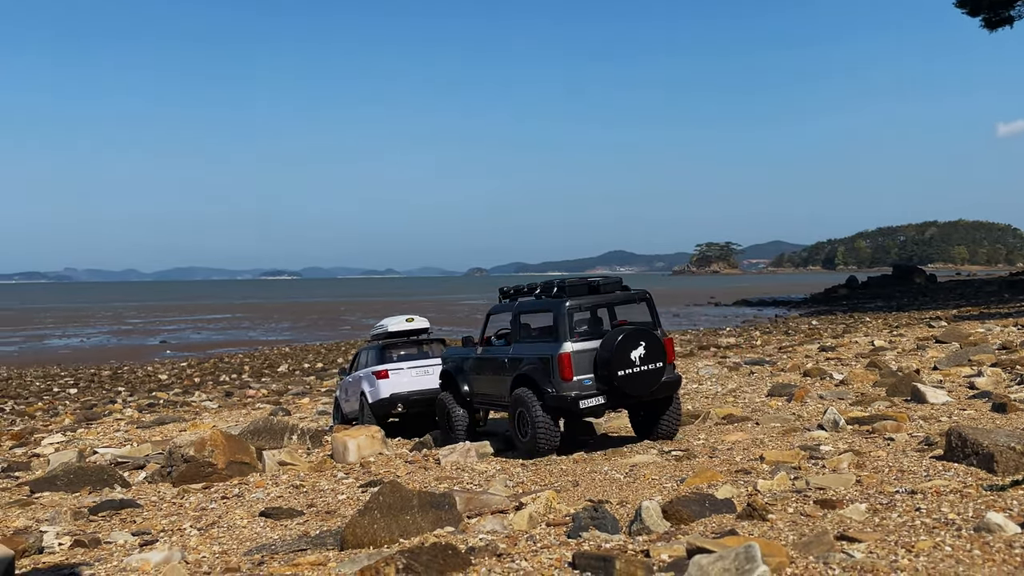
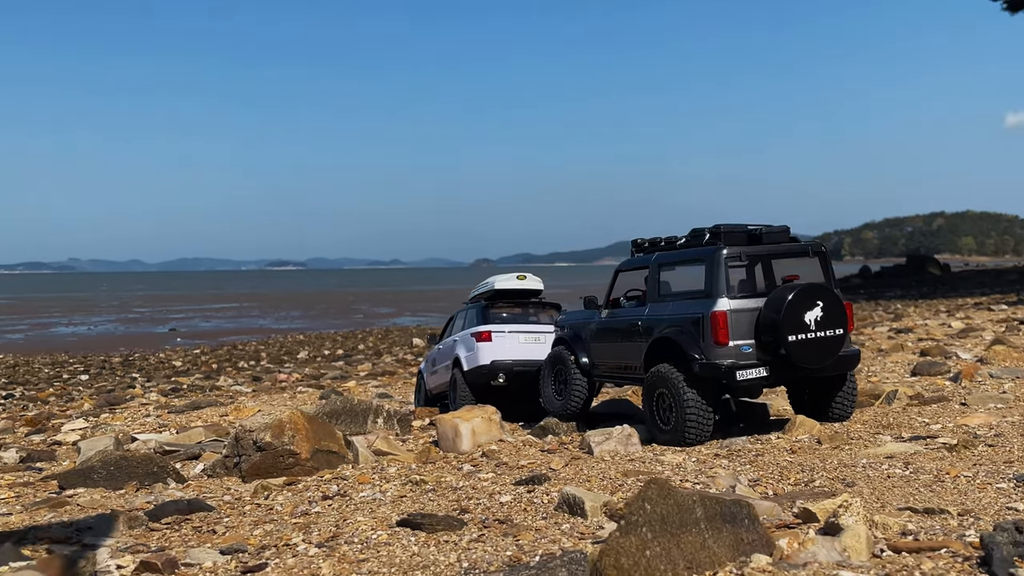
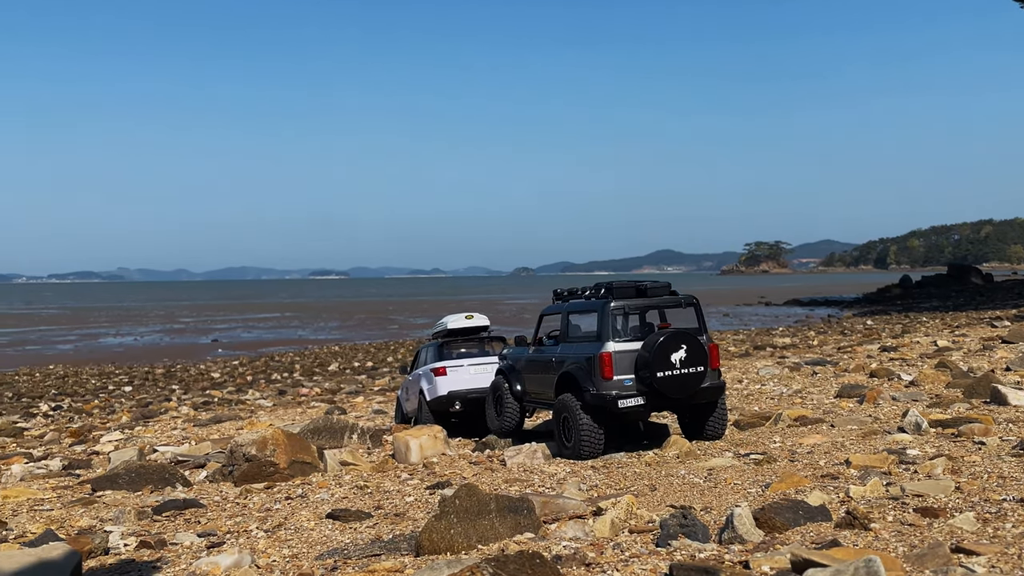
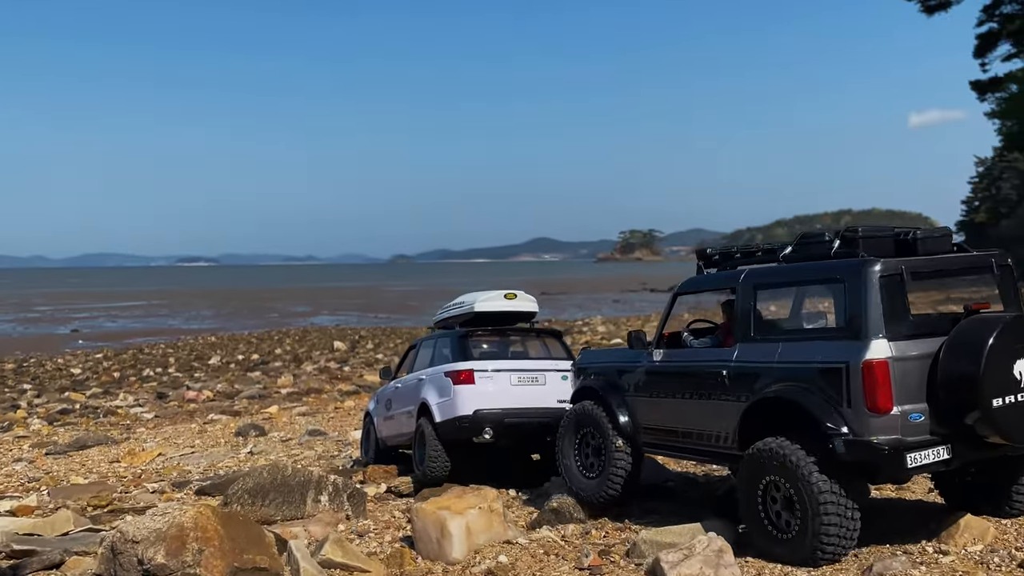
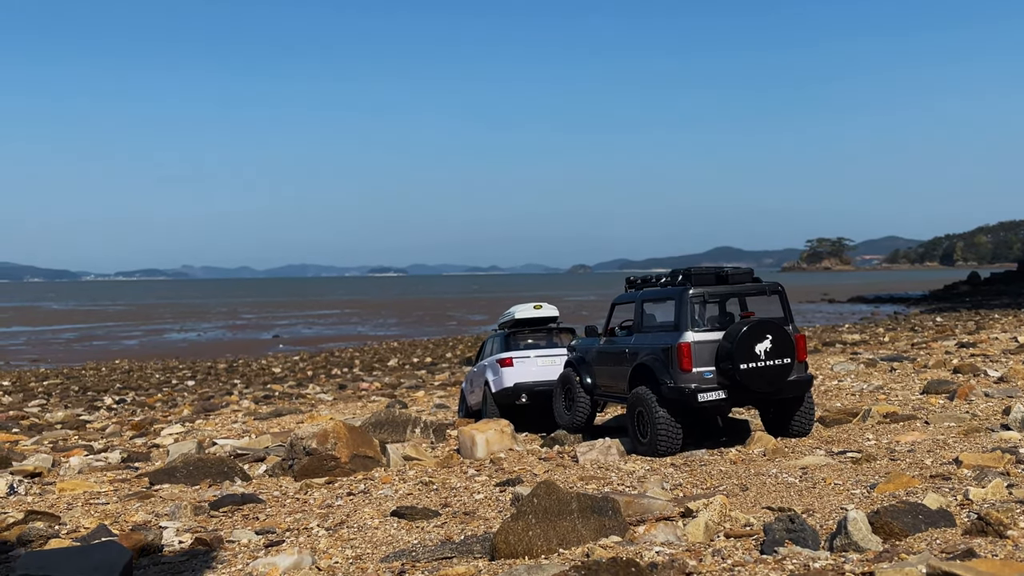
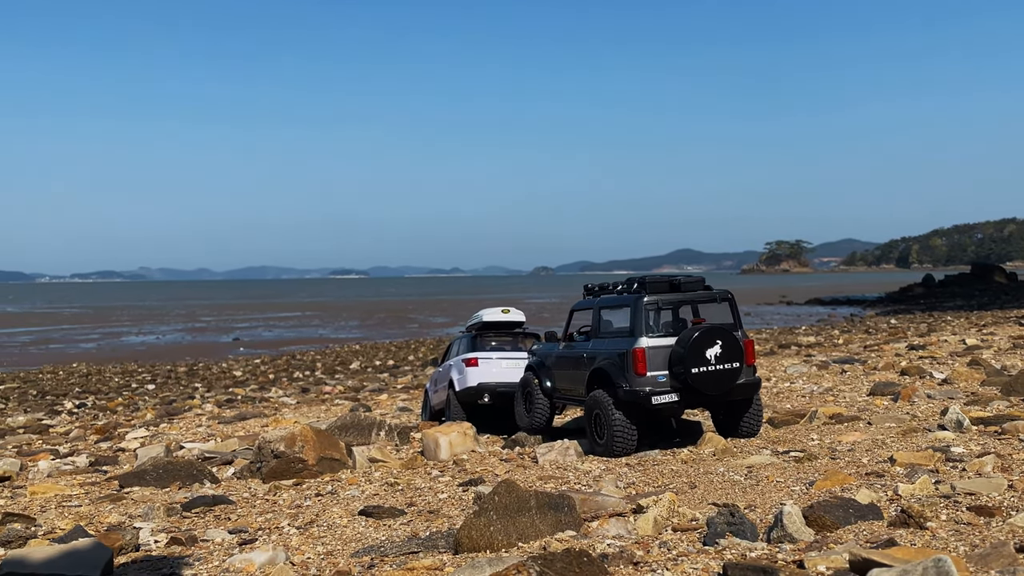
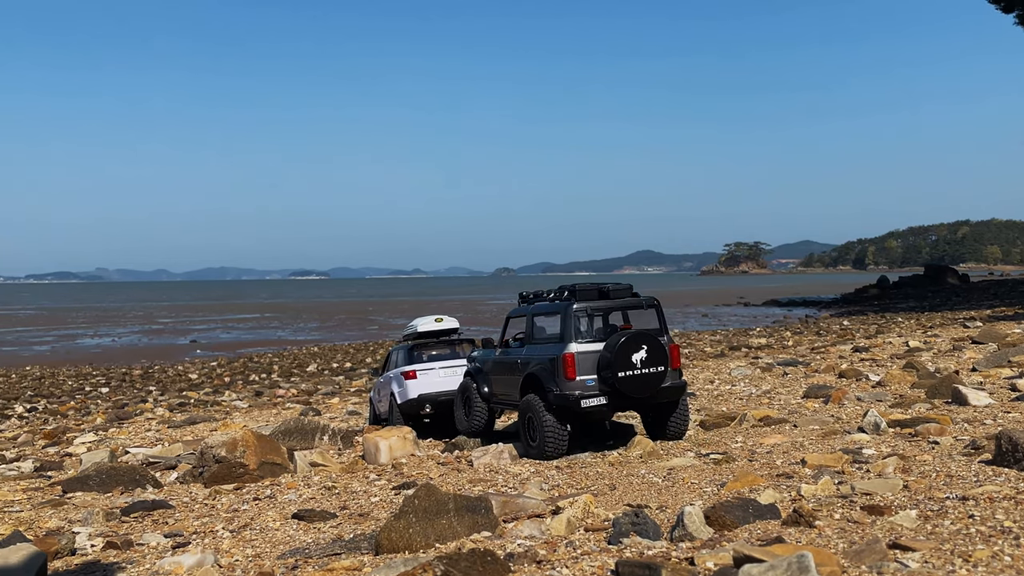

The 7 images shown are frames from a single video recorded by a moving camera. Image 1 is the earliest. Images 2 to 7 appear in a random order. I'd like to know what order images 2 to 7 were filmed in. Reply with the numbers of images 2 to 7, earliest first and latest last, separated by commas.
7, 3, 6, 5, 2, 4
